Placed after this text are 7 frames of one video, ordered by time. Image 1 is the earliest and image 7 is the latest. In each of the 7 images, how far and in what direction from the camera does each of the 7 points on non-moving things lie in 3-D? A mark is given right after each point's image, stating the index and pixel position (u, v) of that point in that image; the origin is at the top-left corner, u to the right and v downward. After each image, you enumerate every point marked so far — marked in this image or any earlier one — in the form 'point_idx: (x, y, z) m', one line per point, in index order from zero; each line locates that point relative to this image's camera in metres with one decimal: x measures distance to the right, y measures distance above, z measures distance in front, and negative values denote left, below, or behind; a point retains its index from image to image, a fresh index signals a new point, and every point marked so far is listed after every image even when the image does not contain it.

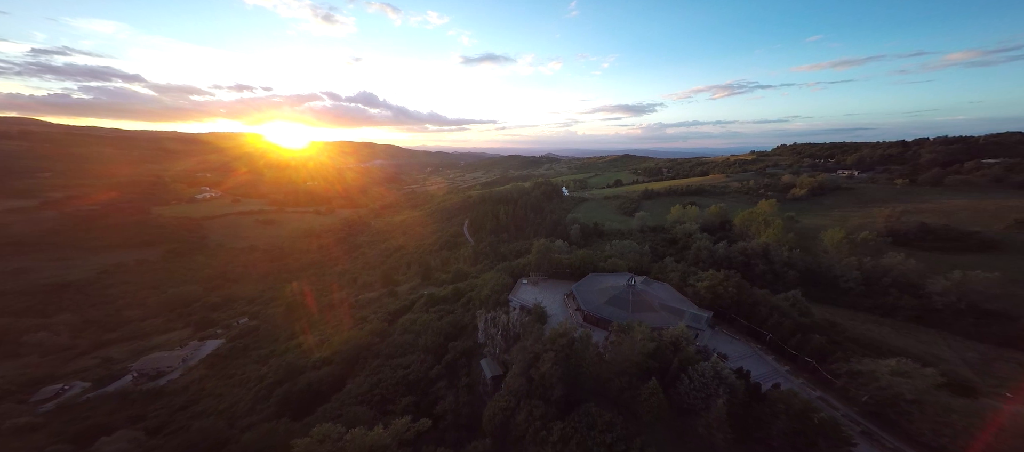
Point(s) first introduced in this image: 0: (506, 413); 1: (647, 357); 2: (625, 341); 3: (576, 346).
0: (-0.3, -7.6, +15.5) m
1: (+5.7, -5.6, +16.6) m
2: (+5.1, -5.1, +17.1) m
3: (+2.9, -5.3, +17.1) m
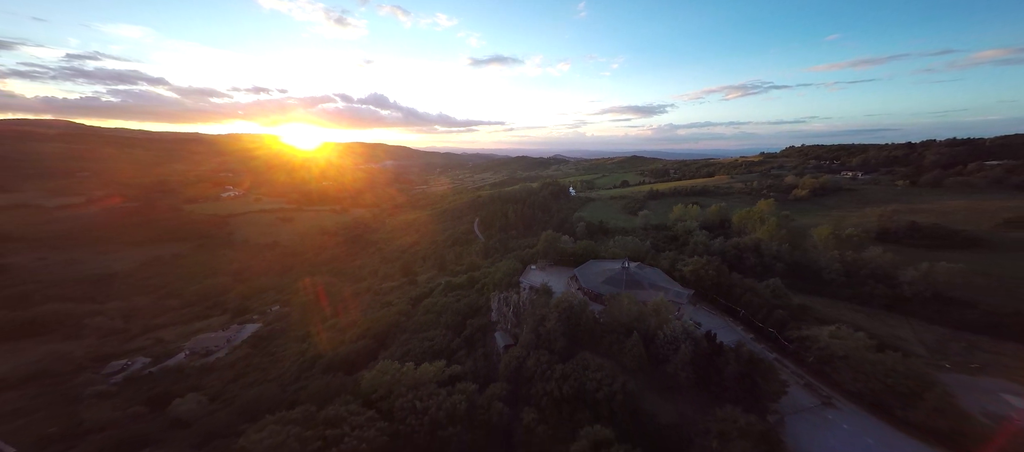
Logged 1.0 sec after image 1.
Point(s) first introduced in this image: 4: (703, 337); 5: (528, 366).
0: (+0.3, -7.0, +19.7) m
1: (+6.3, -5.0, +20.6) m
2: (+5.7, -4.5, +21.2) m
3: (+3.5, -4.6, +21.2) m
4: (+9.0, -5.6, +19.1) m
5: (+0.7, -6.9, +18.9) m
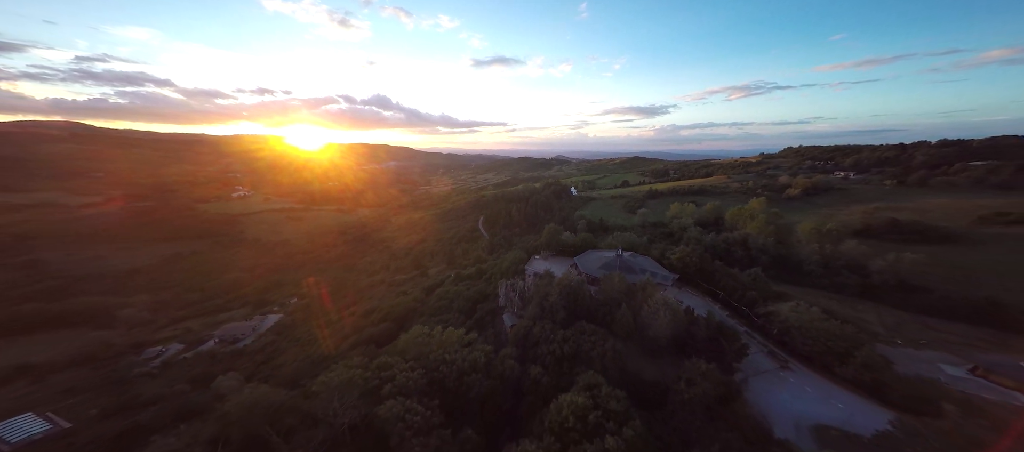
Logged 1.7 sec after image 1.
0: (+0.8, -6.3, +23.4) m
1: (+6.9, -4.4, +24.3) m
2: (+6.2, -3.9, +24.9) m
3: (+4.1, -4.0, +24.9) m
4: (+9.5, -5.0, +22.8) m
5: (+1.2, -6.3, +22.6) m
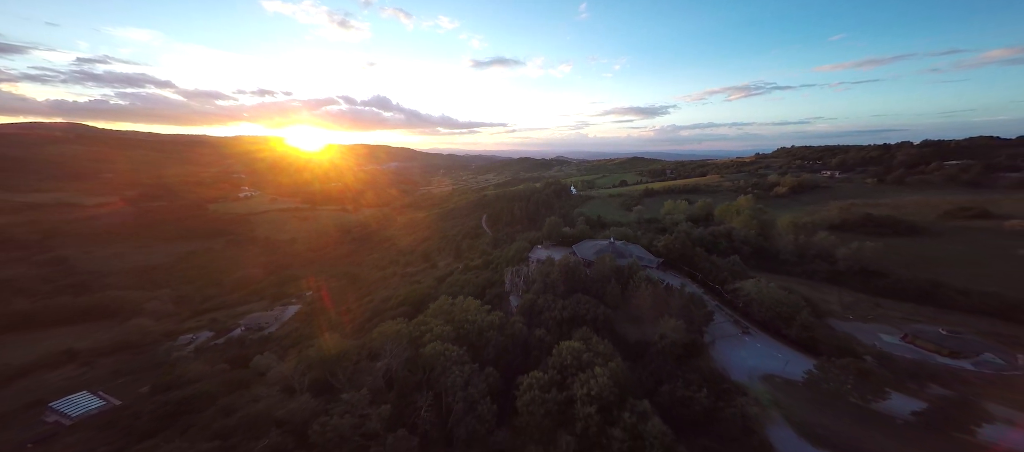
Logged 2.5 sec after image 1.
0: (+1.4, -5.5, +28.1) m
1: (+7.4, -3.5, +29.0) m
2: (+6.8, -3.0, +29.6) m
3: (+4.7, -3.2, +29.6) m
4: (+10.1, -4.2, +27.4) m
5: (+1.8, -5.4, +27.3) m
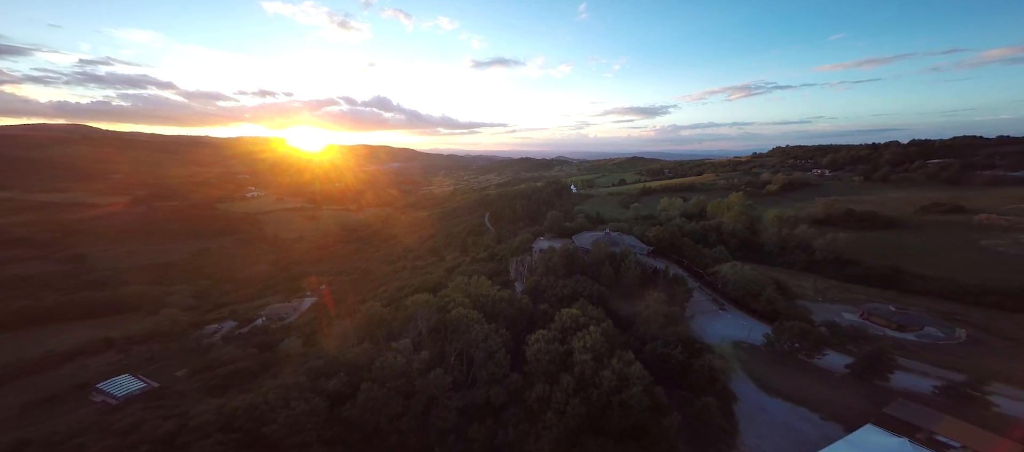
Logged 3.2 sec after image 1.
0: (+2.0, -4.7, +32.1) m
1: (+8.0, -2.7, +33.0) m
2: (+7.4, -2.2, +33.6) m
3: (+5.2, -2.3, +33.6) m
4: (+10.7, -3.3, +31.4) m
5: (+2.4, -4.6, +31.3) m
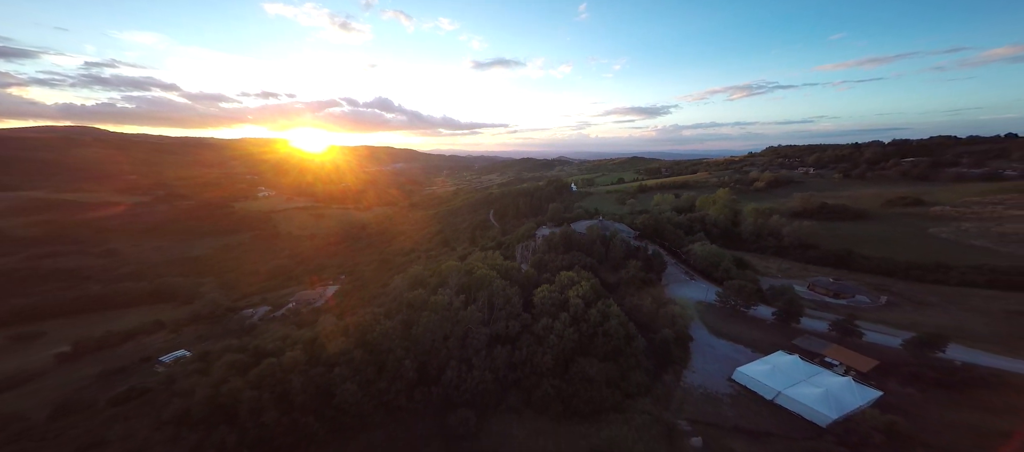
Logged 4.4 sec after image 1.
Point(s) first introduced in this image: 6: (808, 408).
0: (+2.8, -3.3, +38.8) m
1: (+8.9, -1.3, +39.8) m
2: (+8.2, -0.8, +40.4) m
3: (+6.1, -1.0, +40.4) m
4: (+11.5, -1.9, +38.2) m
5: (+3.2, -3.2, +38.1) m
6: (+14.9, -9.3, +19.5) m
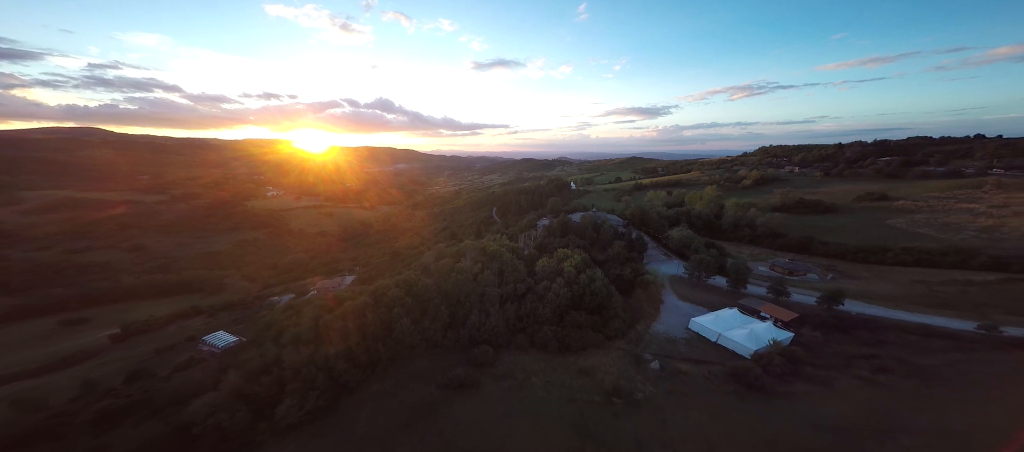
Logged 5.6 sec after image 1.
0: (+3.4, -2.0, +45.5) m
1: (+9.4, 0.0, +46.4) m
2: (+8.8, +0.5, +47.0) m
3: (+6.6, +0.4, +47.0) m
4: (+12.1, -0.6, +44.8) m
5: (+3.8, -1.9, +44.7) m
6: (+15.5, -8.0, +26.1) m
